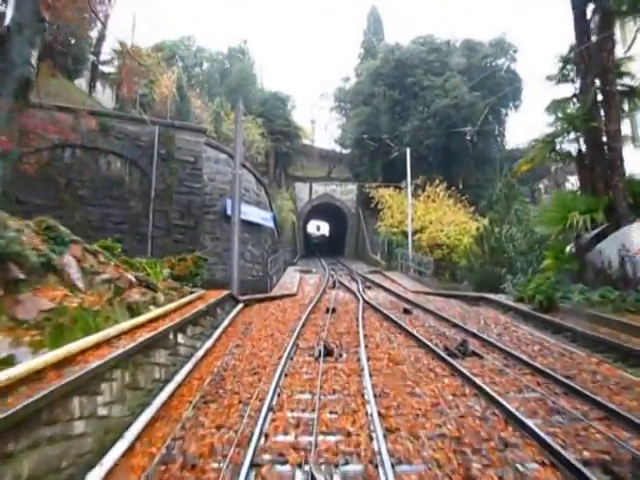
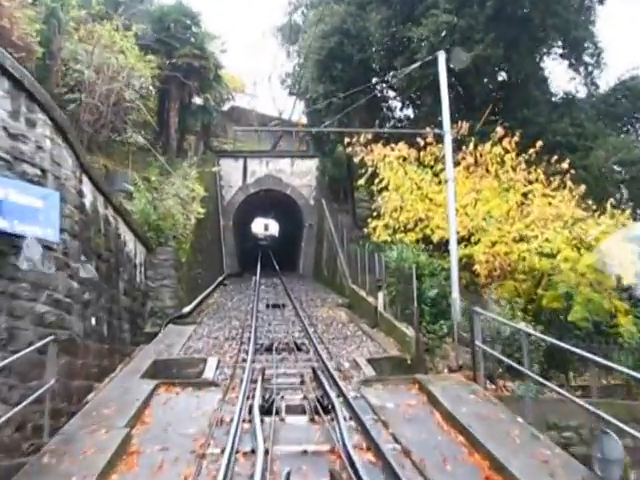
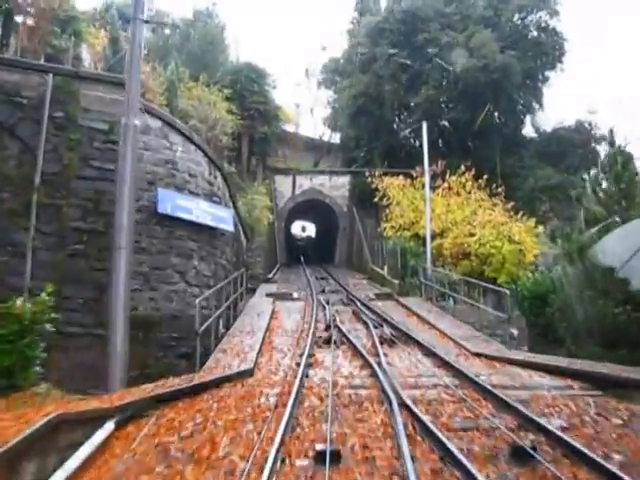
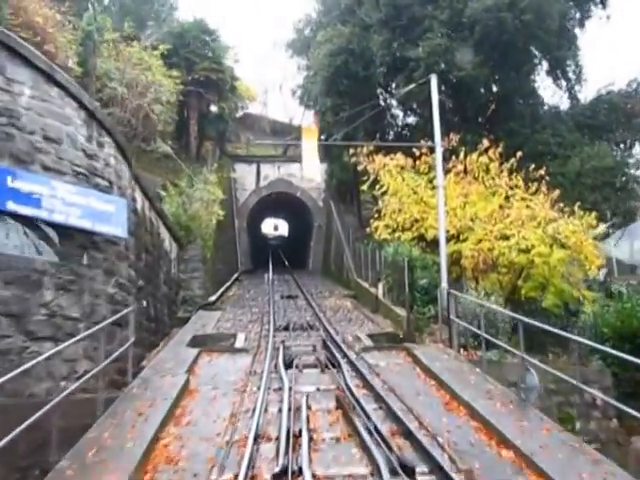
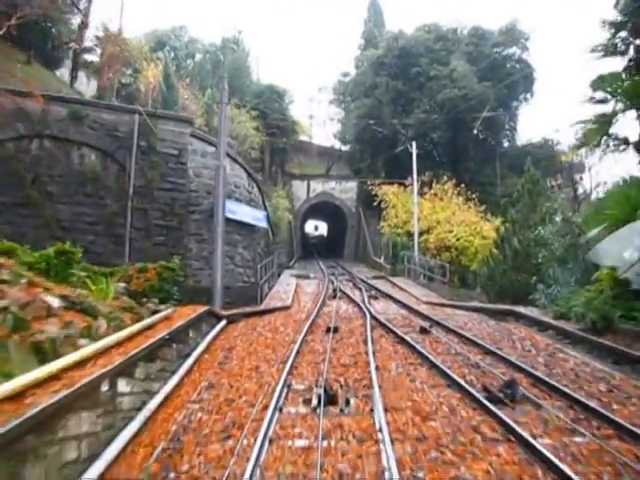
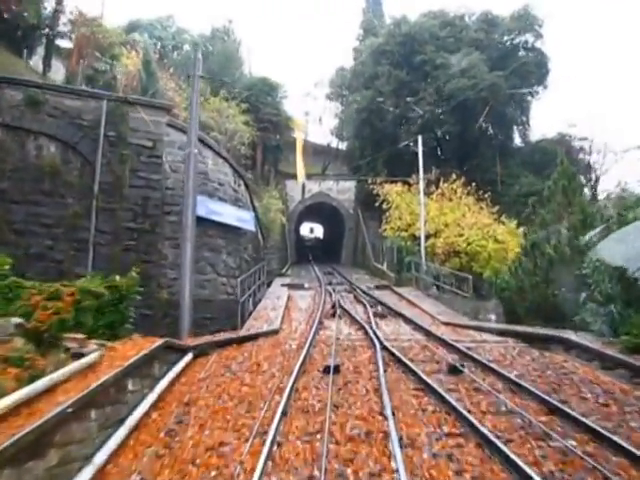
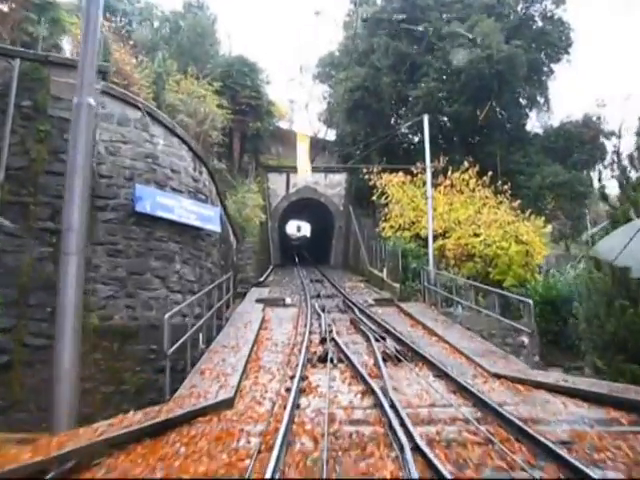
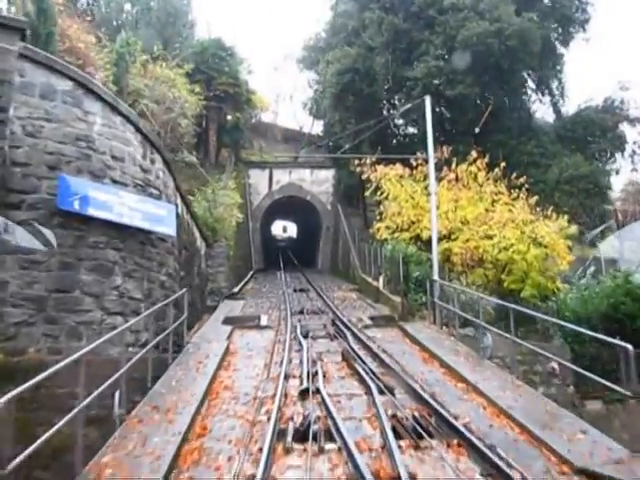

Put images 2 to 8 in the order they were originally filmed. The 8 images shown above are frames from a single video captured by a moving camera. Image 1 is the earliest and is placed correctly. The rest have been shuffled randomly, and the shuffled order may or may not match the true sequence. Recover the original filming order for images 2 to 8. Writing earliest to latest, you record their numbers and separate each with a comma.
5, 6, 3, 7, 8, 4, 2
